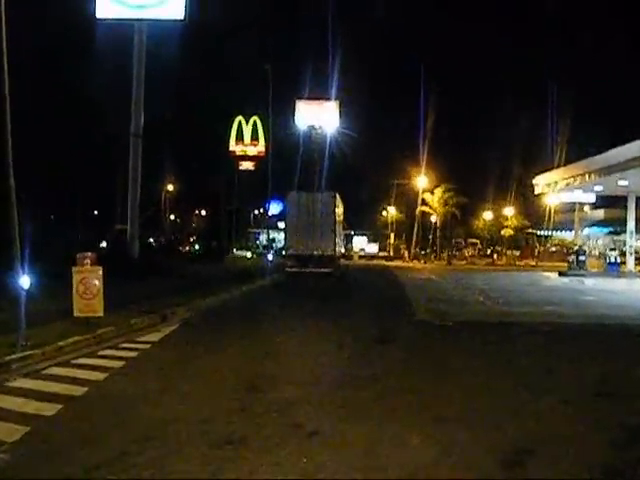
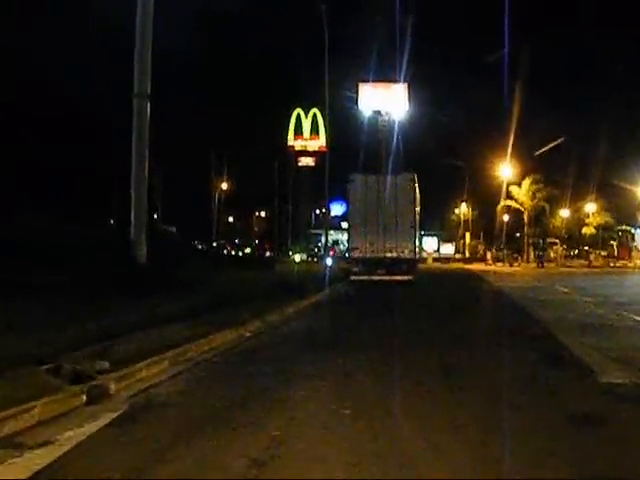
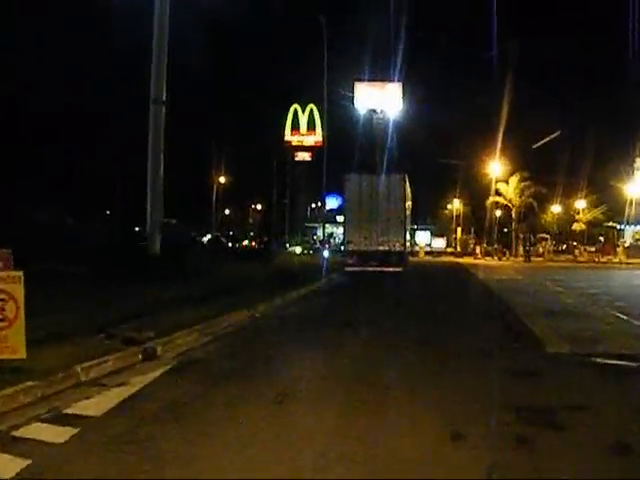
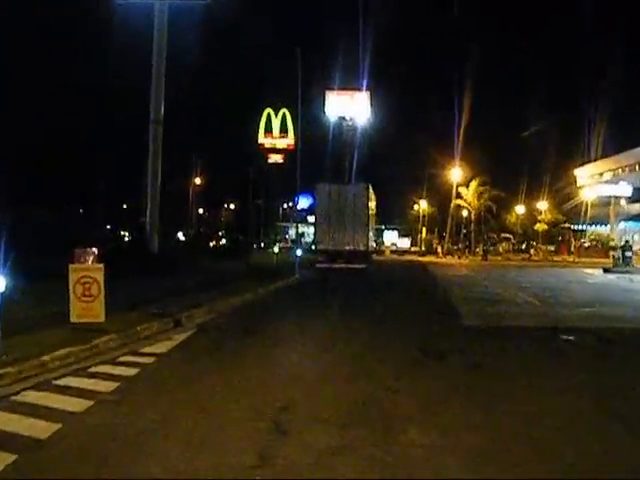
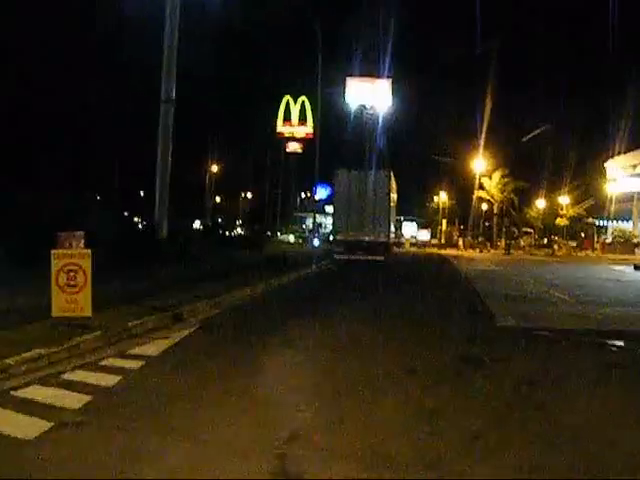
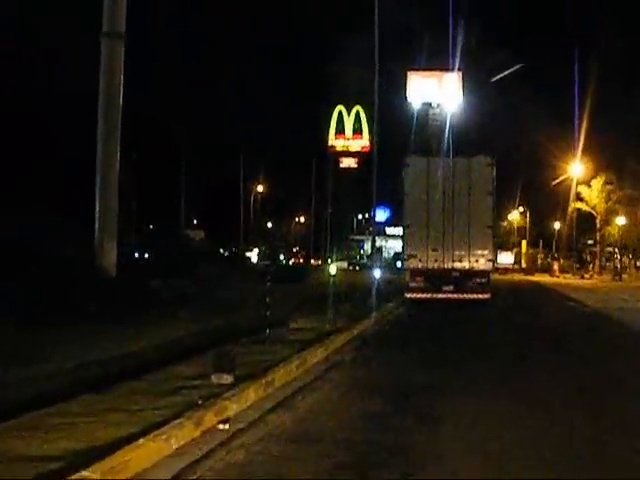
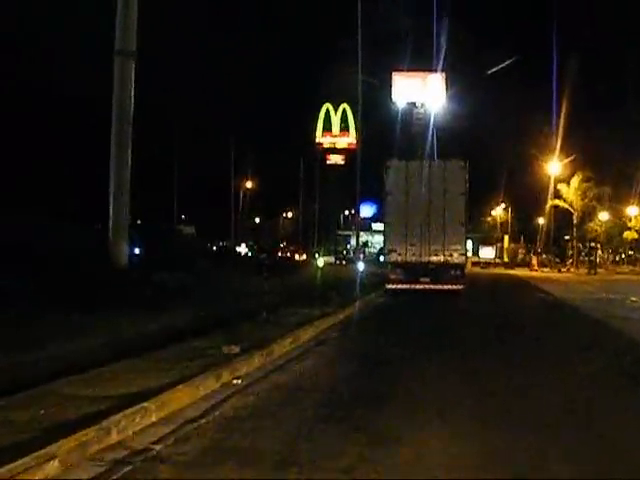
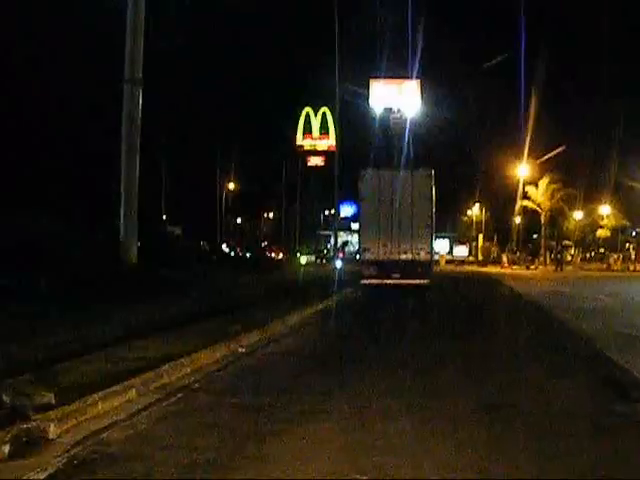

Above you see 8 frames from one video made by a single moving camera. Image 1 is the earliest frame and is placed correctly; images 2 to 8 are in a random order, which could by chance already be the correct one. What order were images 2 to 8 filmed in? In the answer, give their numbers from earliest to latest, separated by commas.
4, 5, 3, 2, 8, 7, 6
